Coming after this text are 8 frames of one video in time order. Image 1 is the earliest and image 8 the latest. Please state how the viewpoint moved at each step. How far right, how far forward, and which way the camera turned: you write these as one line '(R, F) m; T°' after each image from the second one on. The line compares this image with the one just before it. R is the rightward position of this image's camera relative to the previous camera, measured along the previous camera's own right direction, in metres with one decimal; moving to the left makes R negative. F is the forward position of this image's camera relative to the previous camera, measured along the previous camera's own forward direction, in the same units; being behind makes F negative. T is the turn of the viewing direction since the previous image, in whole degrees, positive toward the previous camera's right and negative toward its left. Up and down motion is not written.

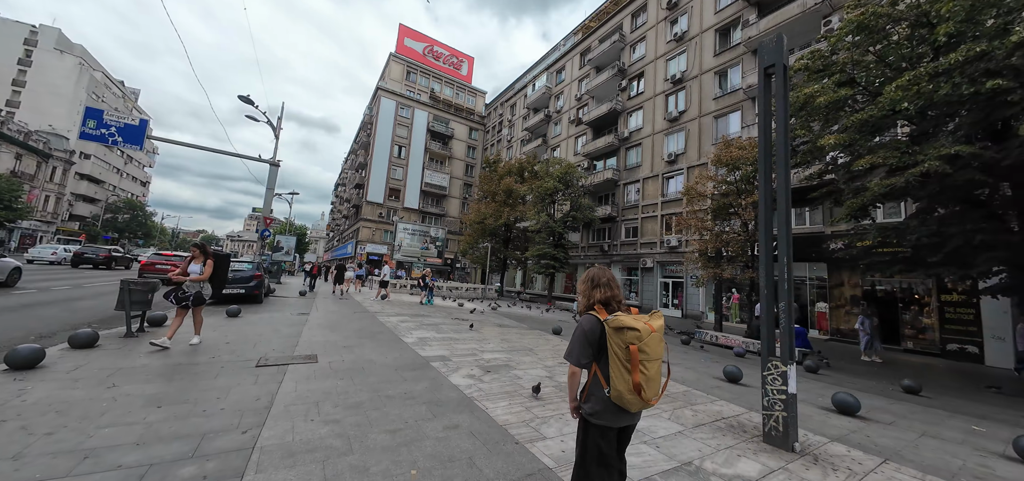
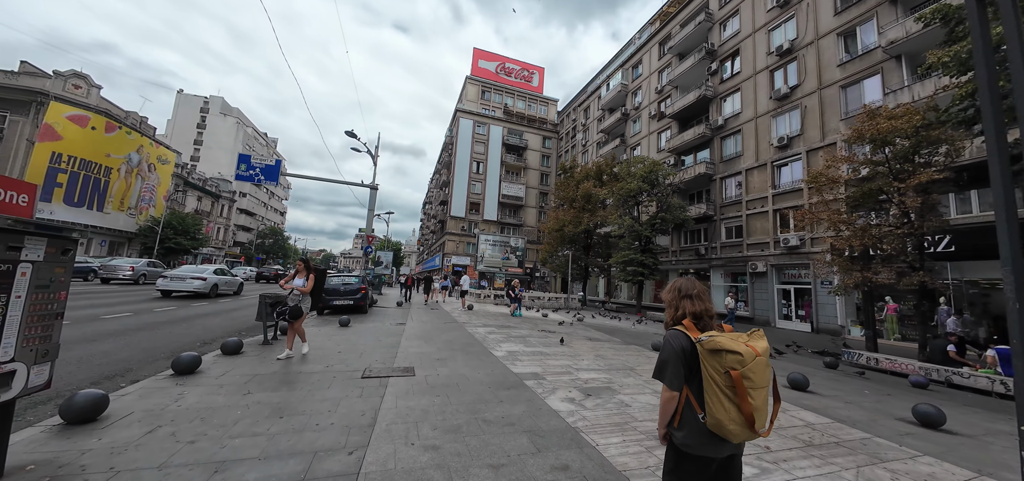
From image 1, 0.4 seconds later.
(-0.2, +0.4) m; -12°
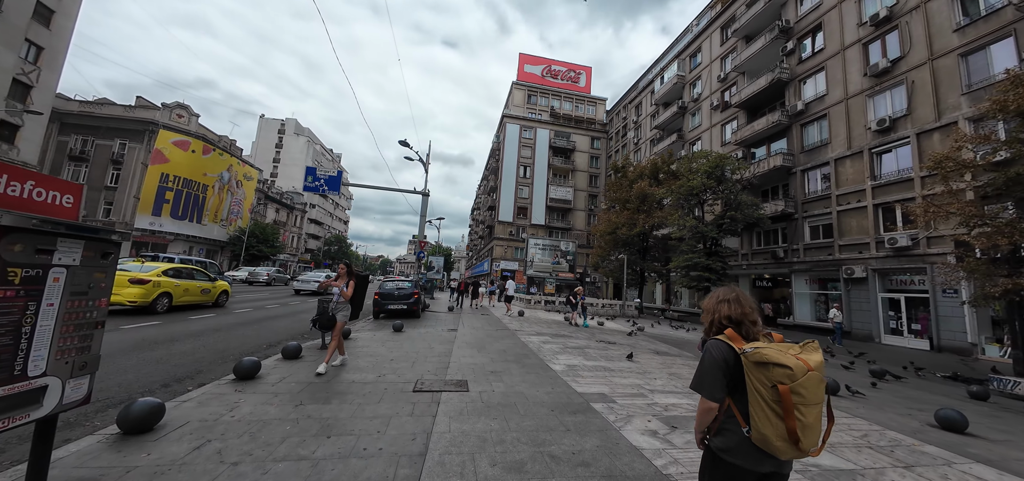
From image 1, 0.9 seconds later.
(-0.2, +0.5) m; -8°
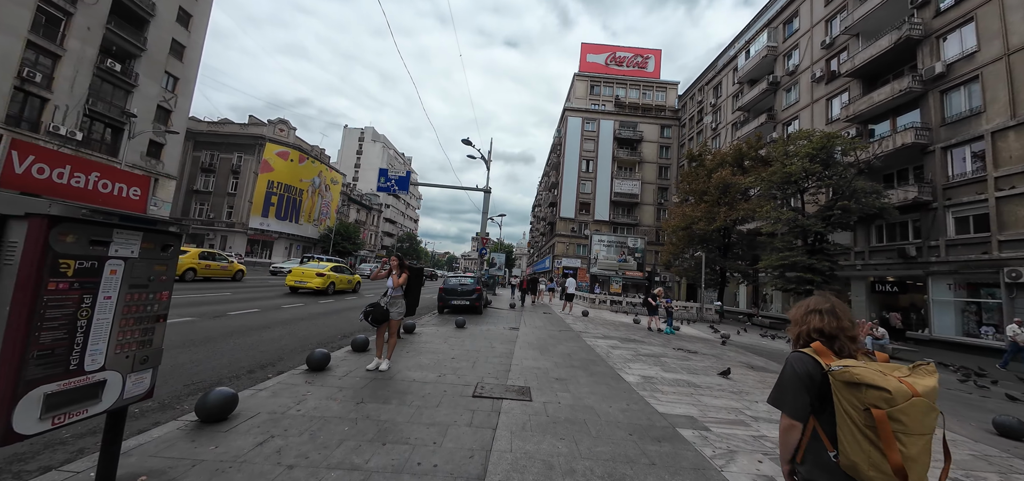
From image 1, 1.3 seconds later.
(-0.1, +0.5) m; -10°
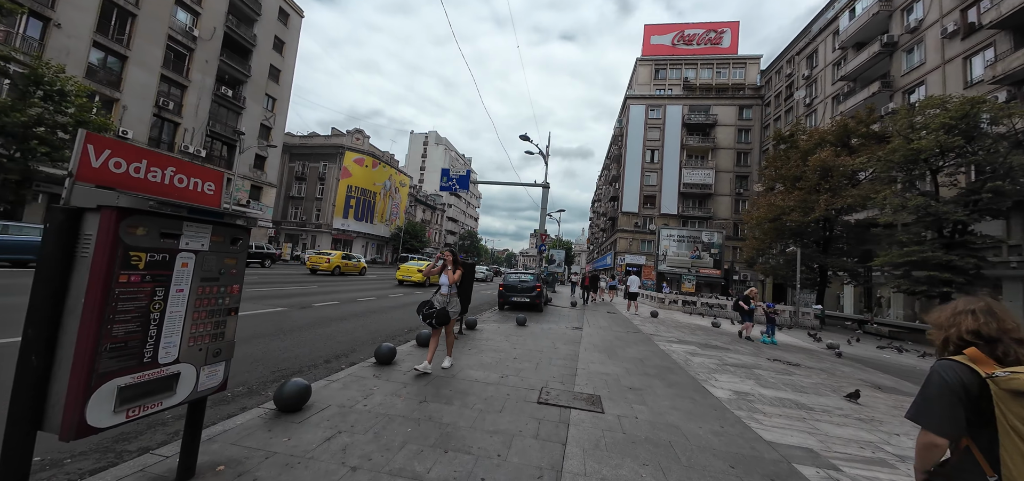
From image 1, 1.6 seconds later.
(-0.1, +0.3) m; -9°
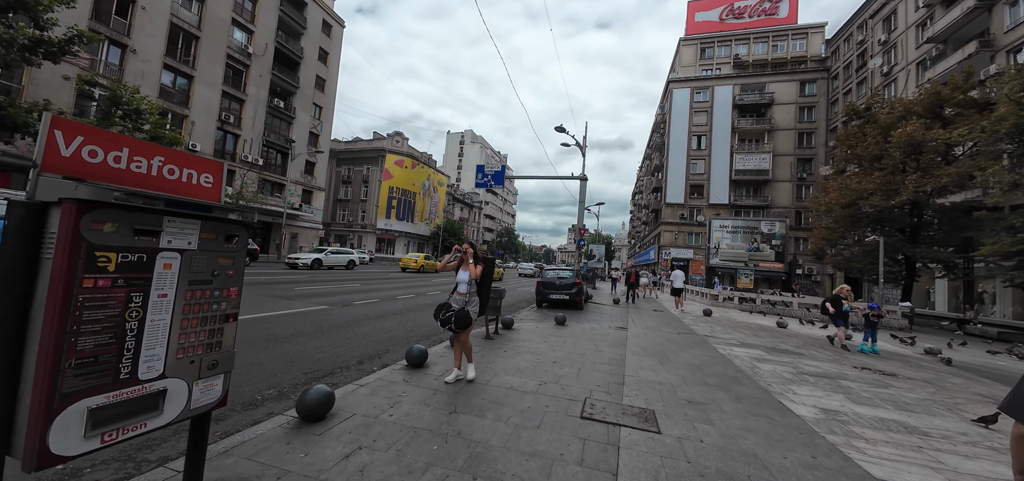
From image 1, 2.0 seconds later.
(0.0, +0.4) m; -6°
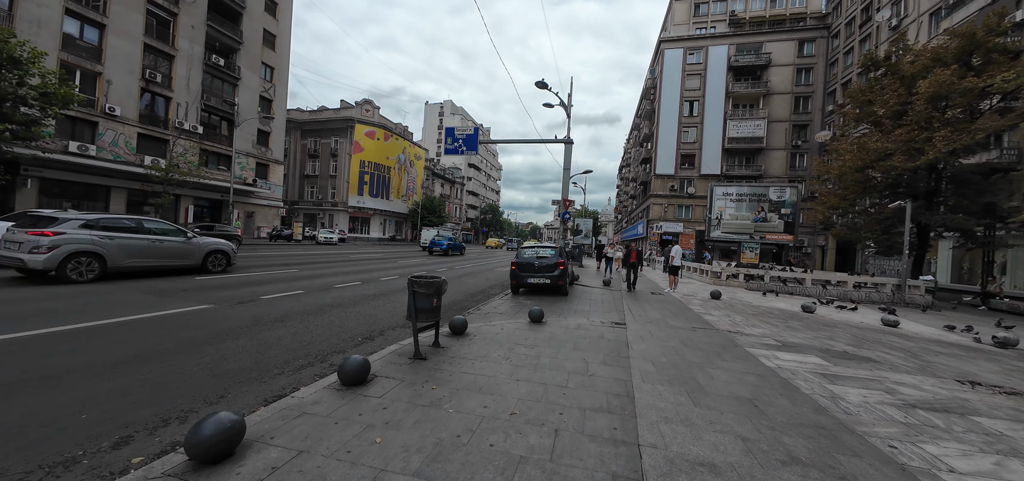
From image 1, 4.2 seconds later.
(+0.5, +2.4) m; +2°
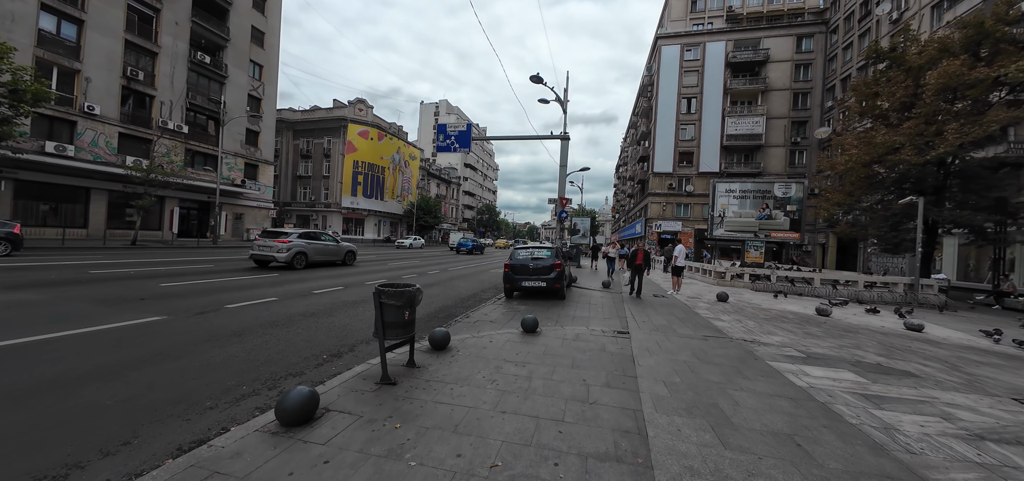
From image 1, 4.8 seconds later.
(+0.1, +0.7) m; 0°
